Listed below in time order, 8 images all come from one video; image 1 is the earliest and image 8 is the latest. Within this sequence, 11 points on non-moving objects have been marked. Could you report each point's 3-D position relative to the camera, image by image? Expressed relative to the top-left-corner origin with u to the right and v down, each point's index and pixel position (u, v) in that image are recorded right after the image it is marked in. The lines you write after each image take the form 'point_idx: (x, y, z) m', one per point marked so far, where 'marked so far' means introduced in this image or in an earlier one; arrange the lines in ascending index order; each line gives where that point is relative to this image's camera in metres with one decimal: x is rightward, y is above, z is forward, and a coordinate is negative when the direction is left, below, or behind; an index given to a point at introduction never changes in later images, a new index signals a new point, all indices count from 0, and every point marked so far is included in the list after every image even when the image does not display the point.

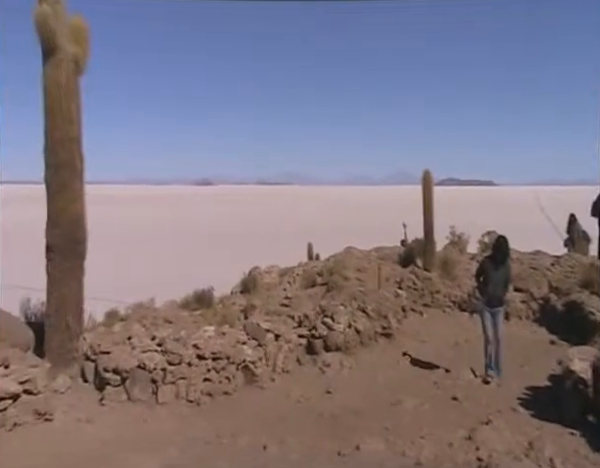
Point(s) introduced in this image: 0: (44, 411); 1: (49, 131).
0: (-2.5, -1.8, +4.6) m
1: (-2.6, +1.1, +4.9) m
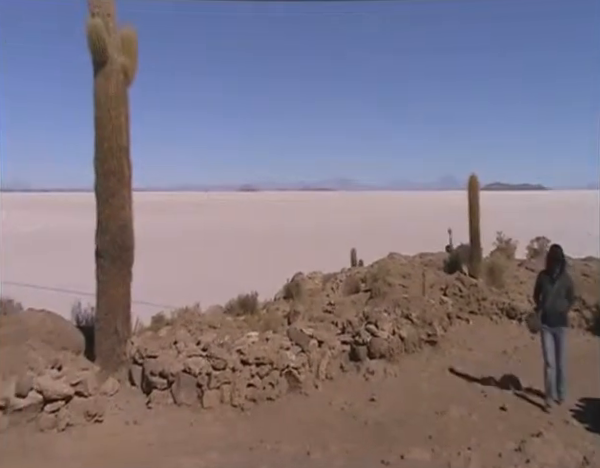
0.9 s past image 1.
0: (-2.1, -1.8, +4.7) m
1: (-2.2, +1.0, +5.1) m
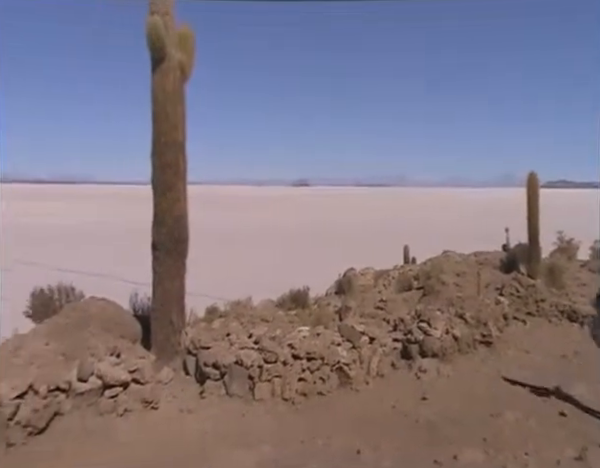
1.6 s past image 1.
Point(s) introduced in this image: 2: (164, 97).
0: (-1.6, -1.7, +4.9) m
1: (-1.6, +1.1, +5.2) m
2: (-1.5, +1.5, +5.1) m
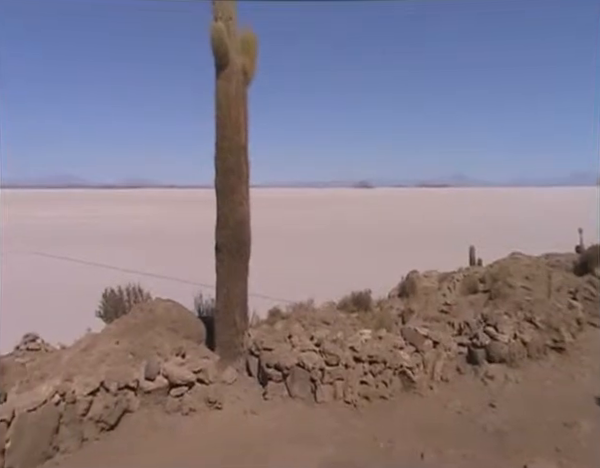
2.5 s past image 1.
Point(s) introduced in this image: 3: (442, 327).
0: (-0.9, -1.8, +4.9) m
1: (-0.9, +1.1, +5.3) m
2: (-0.8, +1.5, +5.2) m
3: (+1.7, -1.1, +5.7) m
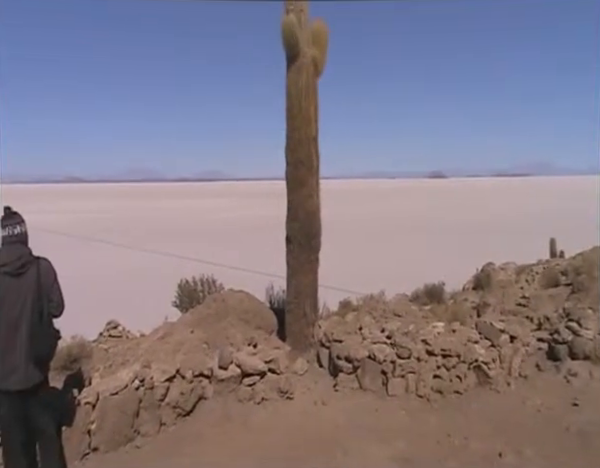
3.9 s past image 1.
0: (-0.1, -1.7, +5.0) m
1: (-0.1, +1.2, +5.3) m
2: (0.0, +1.6, +5.2) m
3: (+2.5, -1.0, +5.5) m
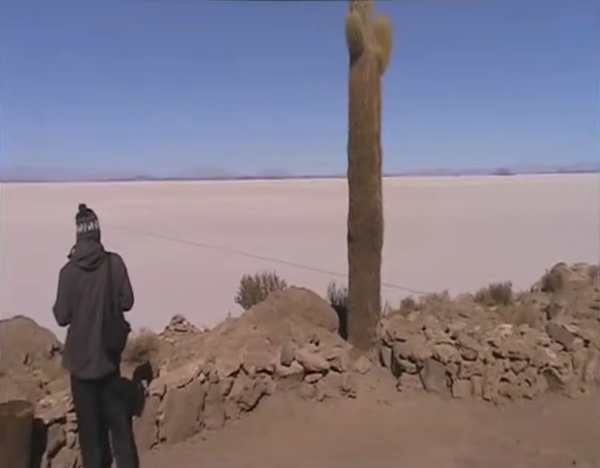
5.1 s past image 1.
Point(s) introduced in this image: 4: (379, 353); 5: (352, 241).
0: (+0.5, -1.6, +5.0) m
1: (+0.6, +1.2, +5.3) m
2: (+0.7, +1.6, +5.2) m
3: (+3.2, -1.0, +5.3) m
4: (+0.9, -1.4, +5.4) m
5: (+0.6, -0.1, +5.3) m
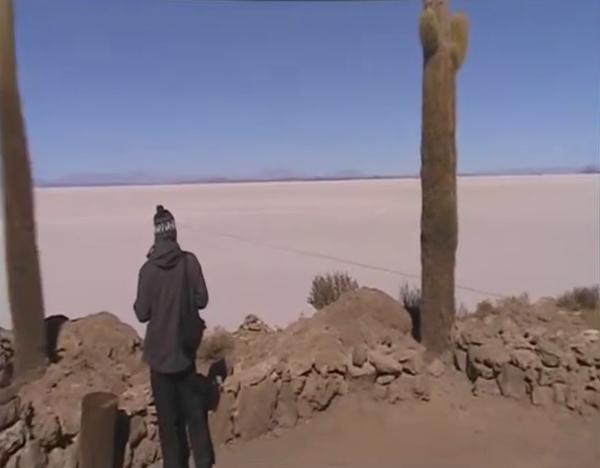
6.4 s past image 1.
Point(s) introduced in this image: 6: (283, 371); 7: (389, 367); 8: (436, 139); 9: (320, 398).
0: (+1.3, -1.7, +4.9) m
1: (+1.4, +1.2, +5.2) m
2: (+1.5, +1.6, +5.1) m
3: (+4.0, -1.1, +4.9) m
4: (+1.7, -1.4, +5.3) m
5: (+1.4, -0.1, +5.2) m
6: (-0.2, -1.4, +4.8) m
7: (+1.0, -1.4, +4.9) m
8: (+1.5, +1.0, +5.1) m
9: (+0.2, -1.7, +4.9) m
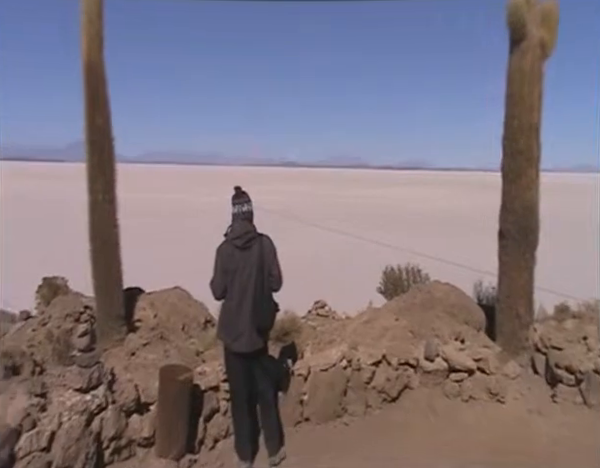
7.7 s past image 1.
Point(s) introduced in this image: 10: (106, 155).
0: (+2.0, -1.6, +4.8) m
1: (+2.3, +1.2, +5.2) m
2: (+2.4, +1.6, +5.0) m
3: (+4.8, -1.2, +4.7) m
4: (+2.4, -1.4, +5.2) m
5: (+2.2, -0.1, +5.1) m
6: (+0.6, -1.3, +4.8) m
7: (+1.7, -1.4, +4.9) m
8: (+2.4, +1.0, +5.1) m
9: (+1.0, -1.6, +4.9) m
10: (-2.2, +0.9, +5.4) m
